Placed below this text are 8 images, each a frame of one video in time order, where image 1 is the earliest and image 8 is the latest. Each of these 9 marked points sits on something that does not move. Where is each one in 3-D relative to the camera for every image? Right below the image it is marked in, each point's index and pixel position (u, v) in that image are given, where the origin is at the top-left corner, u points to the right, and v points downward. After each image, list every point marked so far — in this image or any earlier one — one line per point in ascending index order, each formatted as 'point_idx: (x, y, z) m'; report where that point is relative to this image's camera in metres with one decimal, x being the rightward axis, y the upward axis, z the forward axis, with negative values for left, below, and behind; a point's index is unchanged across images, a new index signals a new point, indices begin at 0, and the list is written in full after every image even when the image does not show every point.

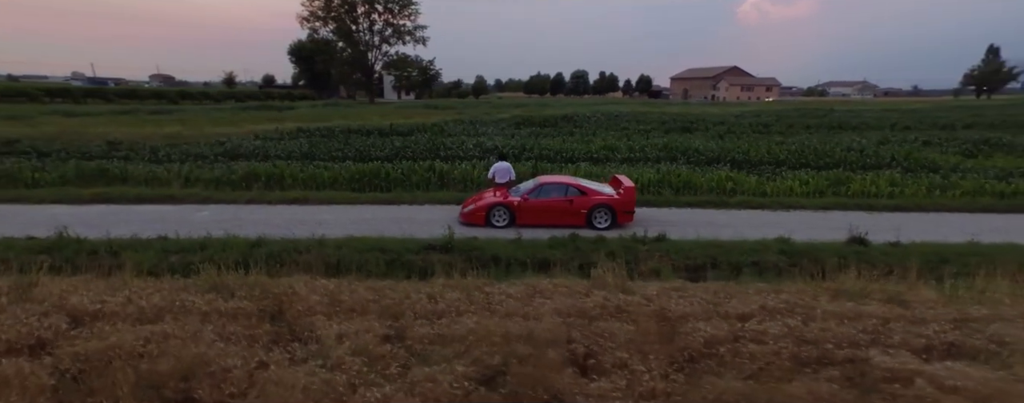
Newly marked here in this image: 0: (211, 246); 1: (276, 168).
0: (-6.1, -0.9, +10.1) m
1: (-9.1, +1.4, +19.1) m
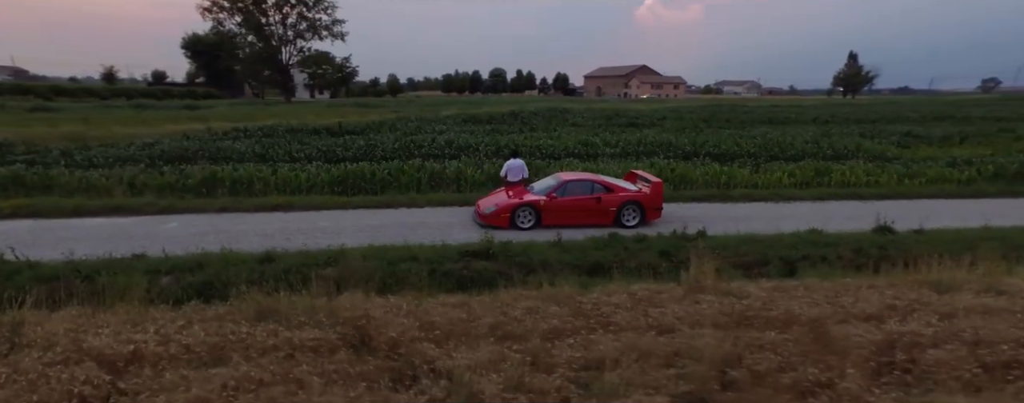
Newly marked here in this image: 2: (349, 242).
0: (-5.2, -1.1, +8.7) m
1: (-9.4, +1.1, +17.2) m
2: (-3.2, -0.9, +10.2) m
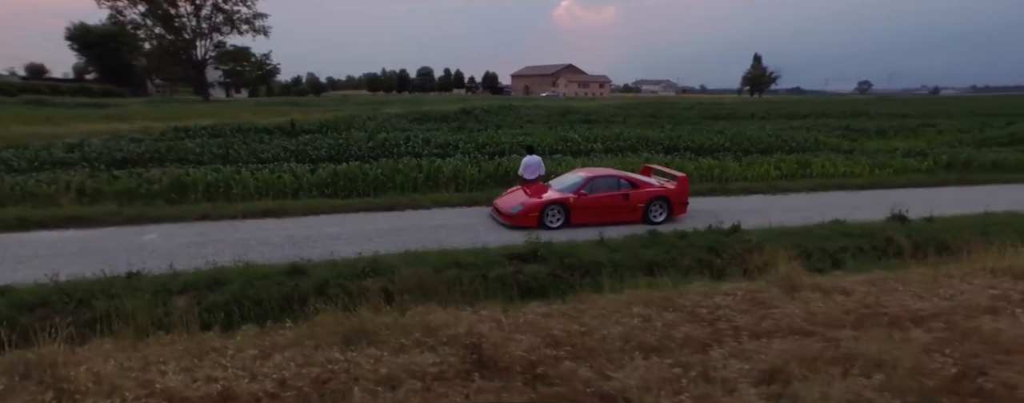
0: (-4.2, -1.2, +7.6) m
1: (-9.4, +1.0, +15.6) m
2: (-2.5, -0.9, +9.4) m
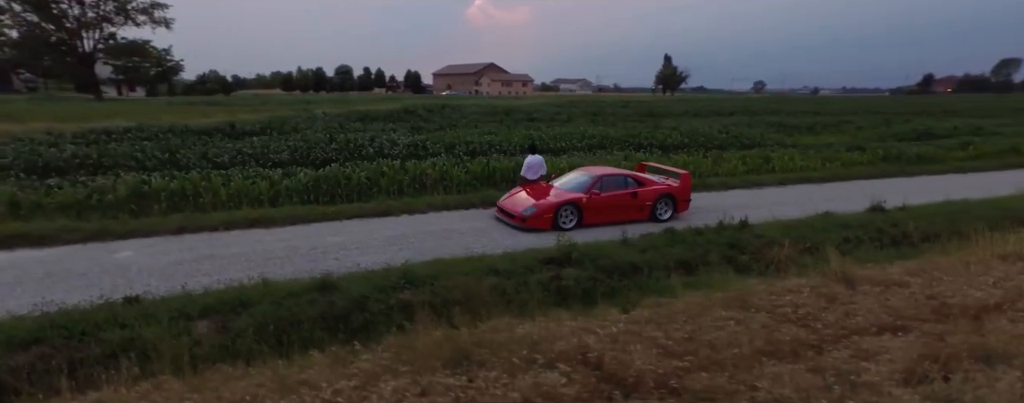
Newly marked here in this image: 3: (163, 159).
0: (-3.5, -1.3, +6.8) m
1: (-9.6, +0.7, +14.1) m
2: (-2.0, -1.0, +8.8) m
3: (-12.5, +1.5, +18.2) m
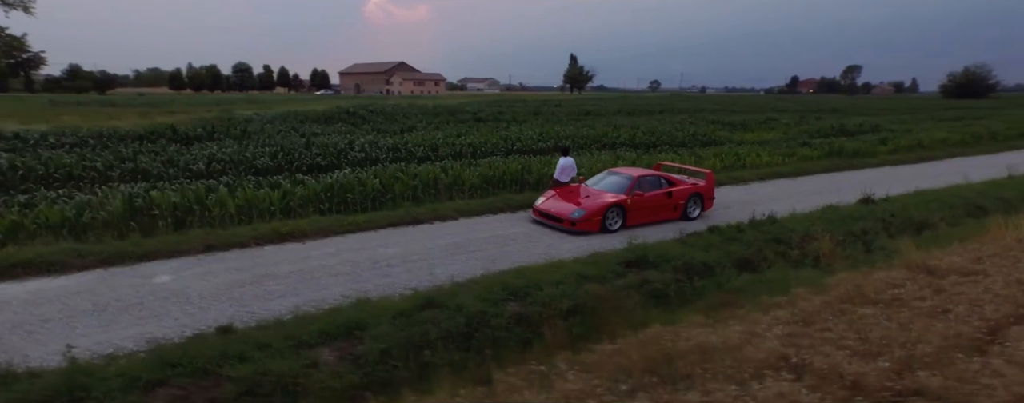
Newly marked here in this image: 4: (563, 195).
0: (-1.9, -1.5, +6.3) m
1: (-9.0, +0.3, +12.7) m
2: (-0.6, -1.1, +8.5) m
3: (-12.5, +1.1, +16.4) m
4: (+1.3, +0.2, +12.4) m
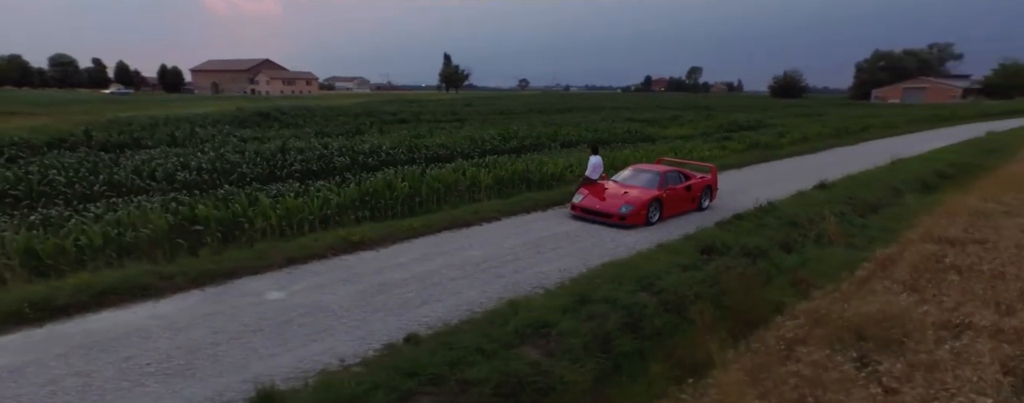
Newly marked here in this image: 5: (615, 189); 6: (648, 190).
0: (+0.3, -1.5, +6.6) m
1: (-7.9, 0.0, +11.5) m
2: (+1.1, -1.1, +8.9) m
3: (-12.1, +0.6, +14.5) m
4: (+2.2, +0.3, +13.2) m
5: (+2.7, +0.3, +13.0) m
6: (+3.4, +0.3, +12.4) m
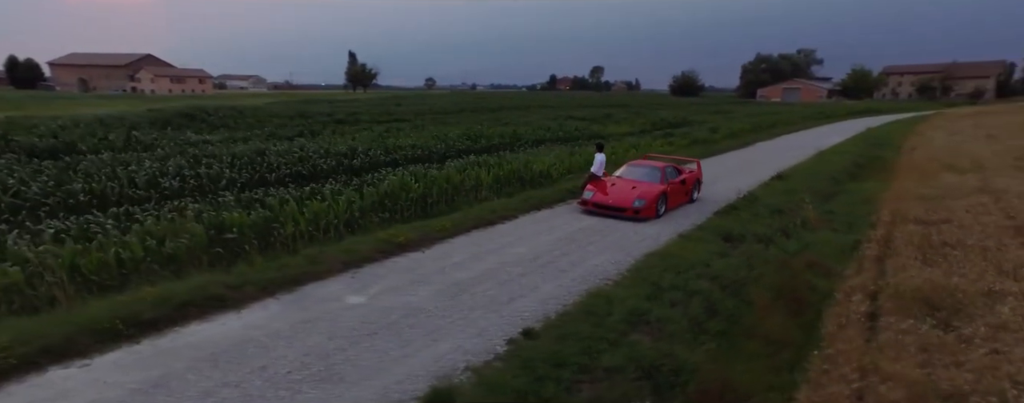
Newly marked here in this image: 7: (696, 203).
0: (+1.6, -1.5, +7.1) m
1: (-7.2, -0.2, +10.7) m
2: (+2.1, -1.0, +9.5) m
3: (-11.8, +0.3, +13.1) m
4: (+2.5, +0.5, +13.8) m
5: (+3.1, +0.4, +13.7) m
6: (+3.8, +0.5, +13.2) m
7: (+5.8, 0.0, +15.1) m
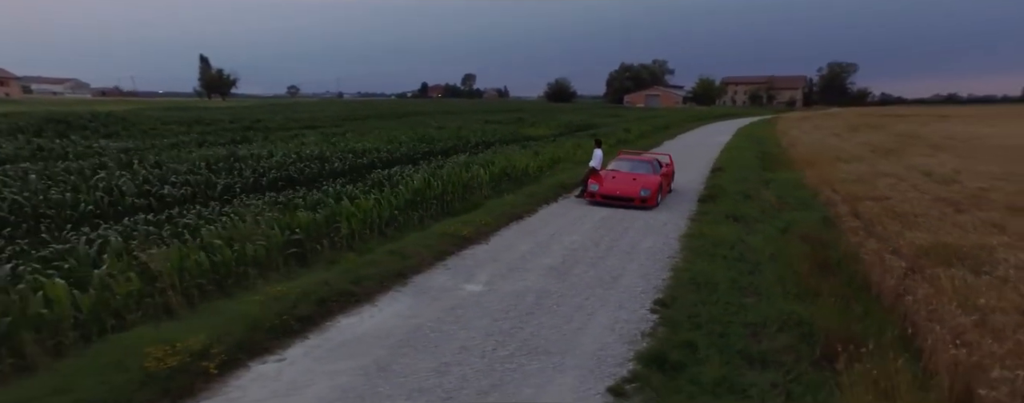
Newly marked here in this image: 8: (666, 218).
0: (+3.3, -1.2, +8.1) m
1: (-6.1, -0.3, +9.9) m
2: (+3.3, -0.8, +10.5) m
3: (-11.0, 0.0, +11.4) m
4: (+2.8, +0.7, +14.8) m
5: (+3.4, +0.7, +14.8) m
6: (+4.2, +0.8, +14.5) m
7: (+5.8, +0.3, +16.7) m
8: (+3.9, -0.4, +12.9) m
